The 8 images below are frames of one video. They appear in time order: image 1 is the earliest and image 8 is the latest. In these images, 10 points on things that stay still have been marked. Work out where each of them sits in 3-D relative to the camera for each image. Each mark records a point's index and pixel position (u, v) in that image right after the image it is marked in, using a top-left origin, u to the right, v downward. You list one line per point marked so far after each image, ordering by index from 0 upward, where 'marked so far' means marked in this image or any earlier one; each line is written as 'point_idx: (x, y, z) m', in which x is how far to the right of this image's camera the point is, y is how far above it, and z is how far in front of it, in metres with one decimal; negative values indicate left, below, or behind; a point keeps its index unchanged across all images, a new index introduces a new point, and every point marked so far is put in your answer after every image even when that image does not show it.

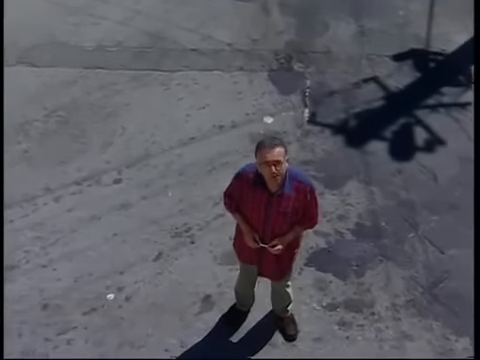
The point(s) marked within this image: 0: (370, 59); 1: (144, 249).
0: (+0.8, +0.7, +9.0) m
1: (-0.5, -0.3, +7.4) m
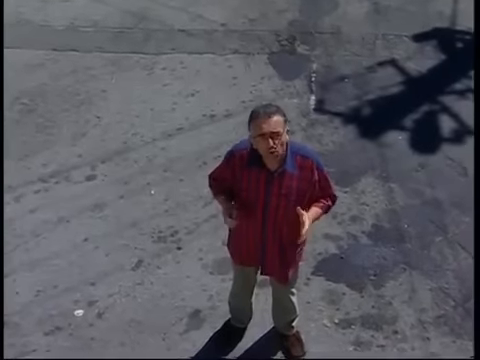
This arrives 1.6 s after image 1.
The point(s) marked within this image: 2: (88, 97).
0: (+0.8, +0.7, +7.8) m
1: (-0.5, -0.3, +6.2) m
2: (-0.7, +0.4, +7.3) m
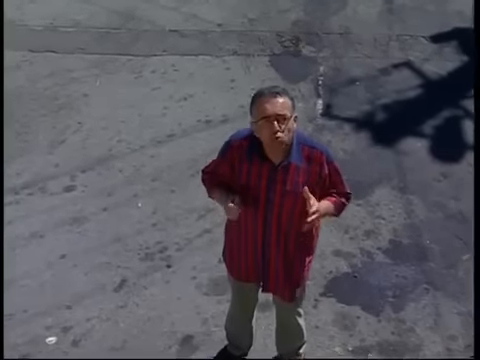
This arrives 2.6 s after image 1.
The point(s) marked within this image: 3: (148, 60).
0: (+0.8, +0.7, +7.0) m
1: (-0.5, -0.3, +5.4) m
2: (-0.8, +0.3, +6.5) m
3: (-0.4, +0.5, +6.8) m
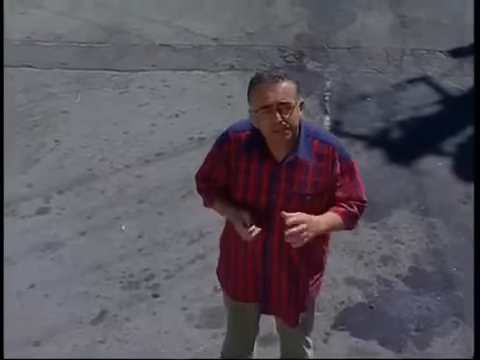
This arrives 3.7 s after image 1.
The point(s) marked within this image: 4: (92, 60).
0: (+0.8, +0.5, +6.3) m
1: (-0.5, -0.4, +4.6) m
2: (-0.8, +0.2, +5.8) m
3: (-0.4, +0.4, +6.1) m
4: (-0.6, +0.5, +6.3) m
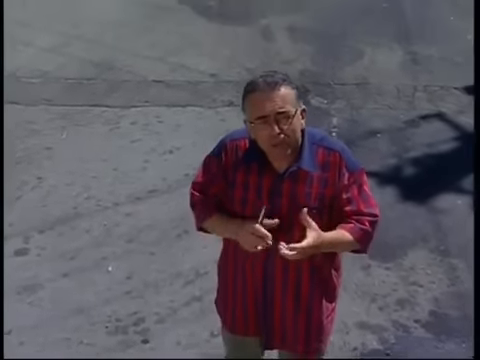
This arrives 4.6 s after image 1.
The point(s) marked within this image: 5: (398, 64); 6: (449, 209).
0: (+0.7, +0.3, +5.9) m
1: (-0.5, -0.5, +4.1) m
2: (-0.8, +0.1, +5.3) m
3: (-0.4, +0.3, +5.6) m
4: (-0.6, +0.3, +5.8) m
5: (+0.7, +0.5, +6.1) m
6: (+0.7, -0.1, +5.0) m
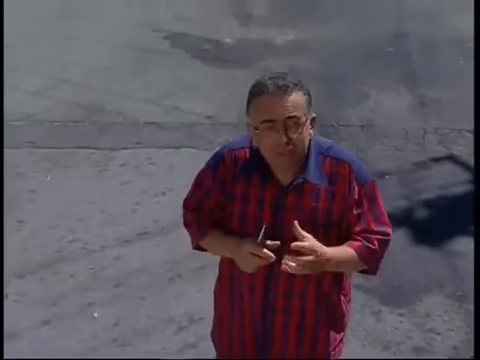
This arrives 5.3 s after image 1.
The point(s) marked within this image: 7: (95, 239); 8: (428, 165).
0: (+0.7, +0.2, +5.5) m
1: (-0.5, -0.6, +3.7) m
2: (-0.8, -0.1, +4.9) m
3: (-0.4, +0.1, +5.3) m
4: (-0.6, +0.2, +5.4) m
5: (+0.6, +0.3, +5.8) m
6: (+0.7, -0.2, +4.5) m
7: (-0.5, -0.2, +4.6) m
8: (+0.7, +0.1, +5.2) m
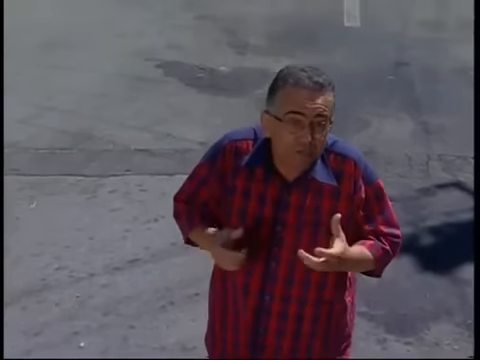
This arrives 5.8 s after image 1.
0: (+0.7, +0.1, +5.3) m
1: (-0.5, -0.6, +3.4) m
2: (-0.8, -0.1, +4.6) m
3: (-0.5, 0.0, +5.0) m
4: (-0.7, 0.0, +5.2) m
5: (+0.6, +0.2, +5.5) m
6: (+0.7, -0.3, +4.3) m
7: (-0.5, -0.3, +4.3) m
8: (+0.6, 0.0, +5.0) m
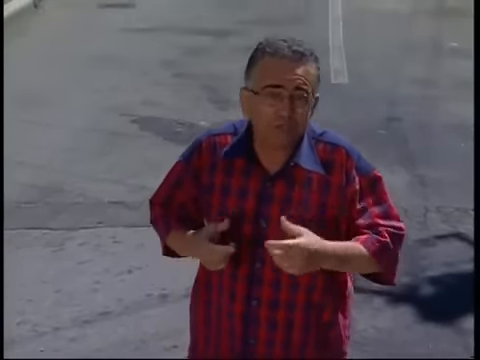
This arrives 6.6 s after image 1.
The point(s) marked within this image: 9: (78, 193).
0: (+0.7, -0.1, +4.9) m
1: (-0.6, -0.7, +3.0) m
2: (-0.8, -0.3, +4.2) m
3: (-0.5, -0.2, +4.6) m
4: (-0.7, -0.1, +4.8) m
5: (+0.6, 0.0, +5.2) m
6: (+0.6, -0.4, +3.9) m
7: (-0.5, -0.4, +3.9) m
8: (+0.6, -0.2, +4.6) m
9: (-0.5, 0.0, +5.0) m
